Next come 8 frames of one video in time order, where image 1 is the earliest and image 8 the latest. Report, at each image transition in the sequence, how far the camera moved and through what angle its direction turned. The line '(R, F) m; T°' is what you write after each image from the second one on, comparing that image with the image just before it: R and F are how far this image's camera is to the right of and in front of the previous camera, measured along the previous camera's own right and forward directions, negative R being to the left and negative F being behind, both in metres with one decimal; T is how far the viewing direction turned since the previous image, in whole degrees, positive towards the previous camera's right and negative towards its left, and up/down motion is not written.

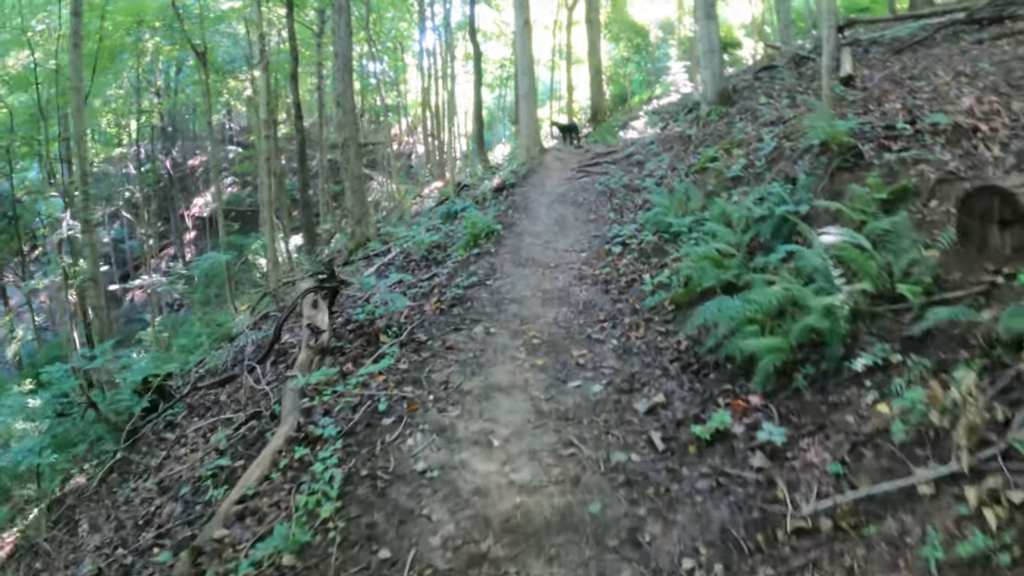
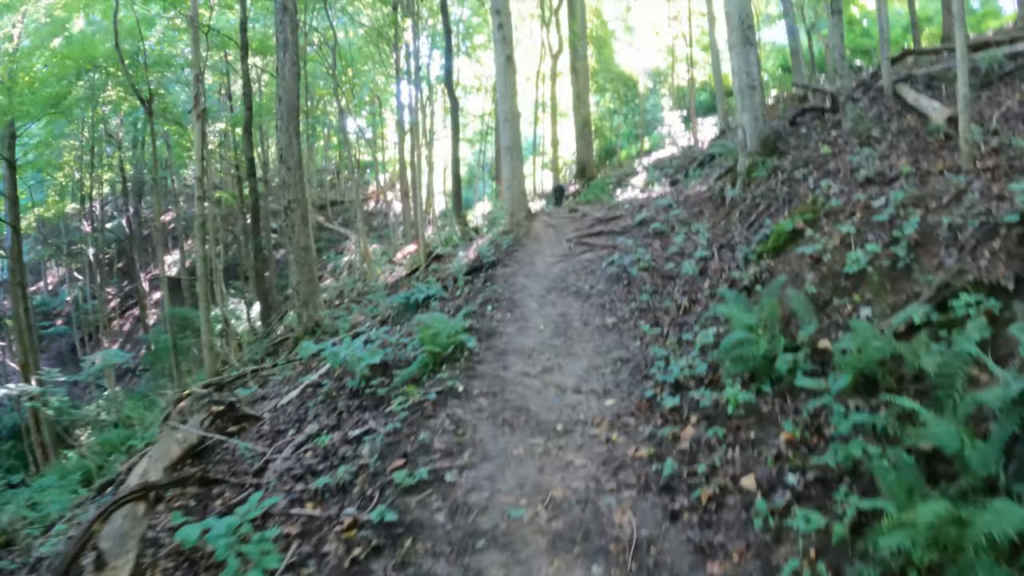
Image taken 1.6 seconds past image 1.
(0.0, +3.1) m; +1°
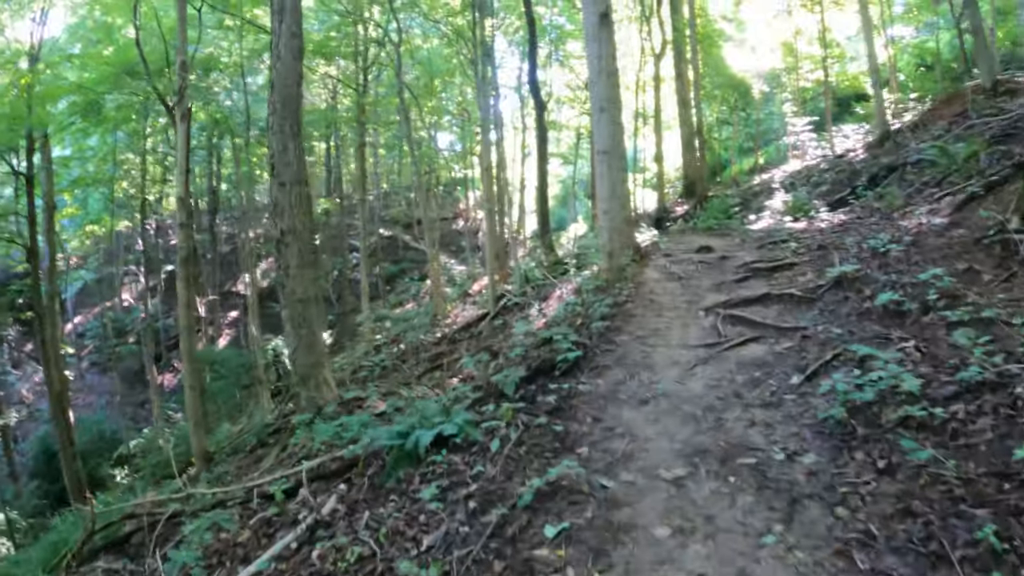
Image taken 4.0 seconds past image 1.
(0.0, +4.3) m; -5°
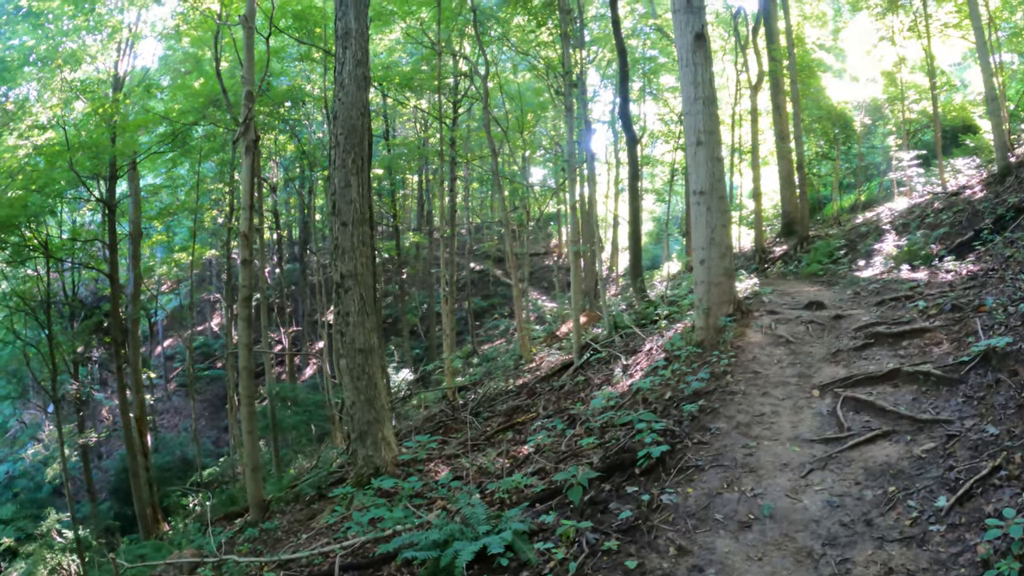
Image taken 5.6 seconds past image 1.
(+0.1, +0.9) m; -4°
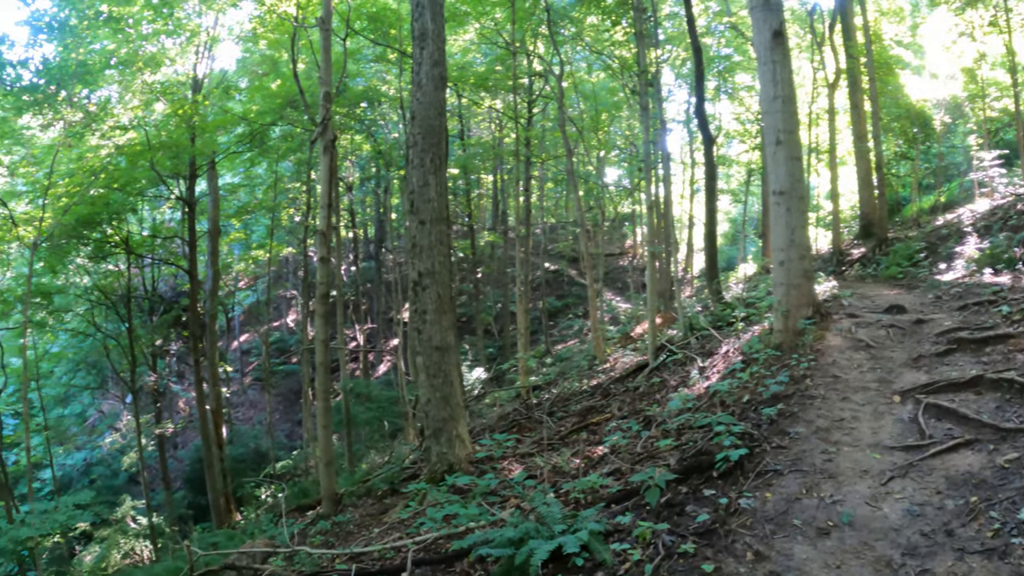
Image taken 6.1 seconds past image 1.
(0.0, 0.0) m; -3°
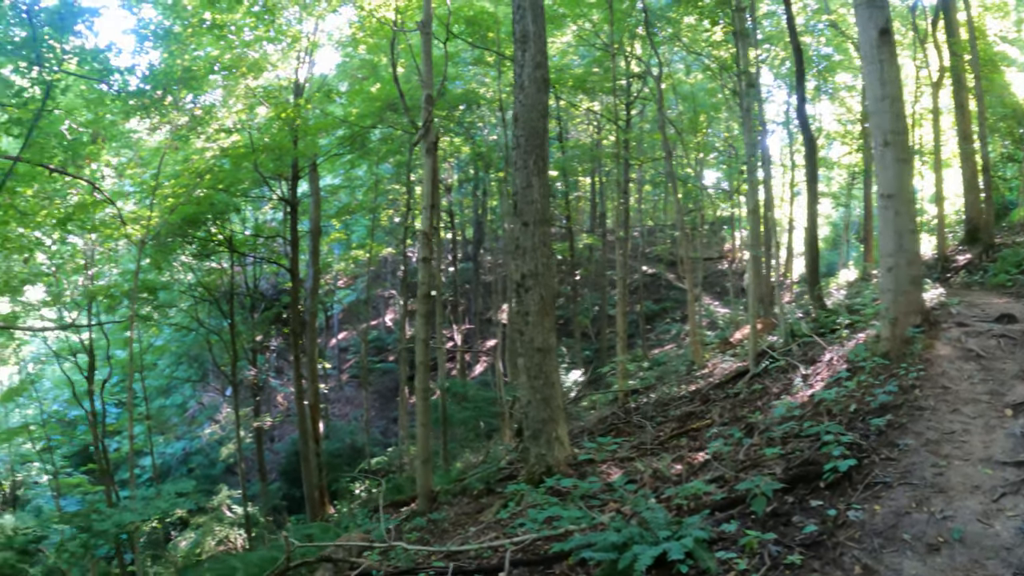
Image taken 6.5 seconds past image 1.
(0.0, -0.1) m; -4°
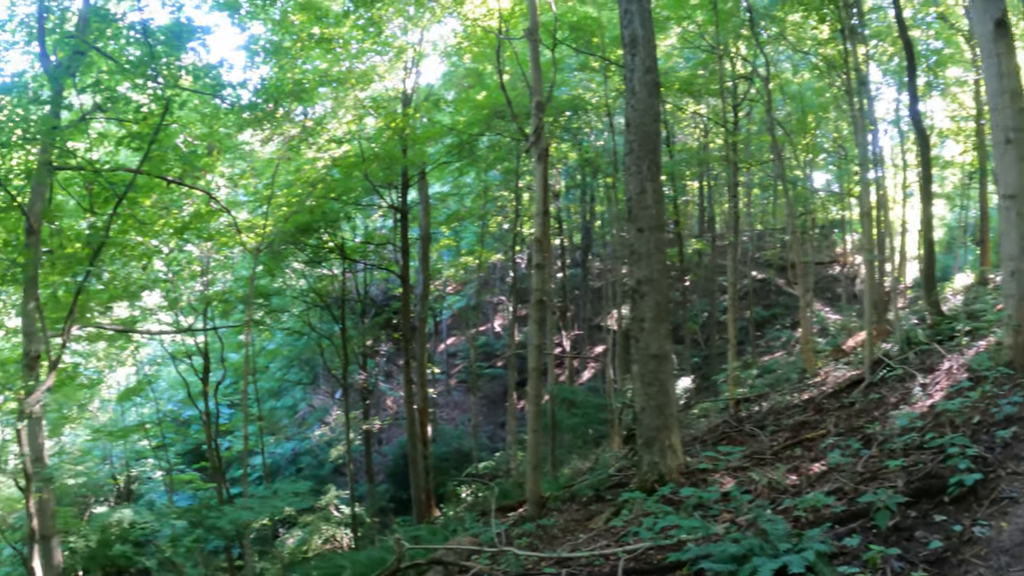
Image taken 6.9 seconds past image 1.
(0.0, -0.1) m; -5°
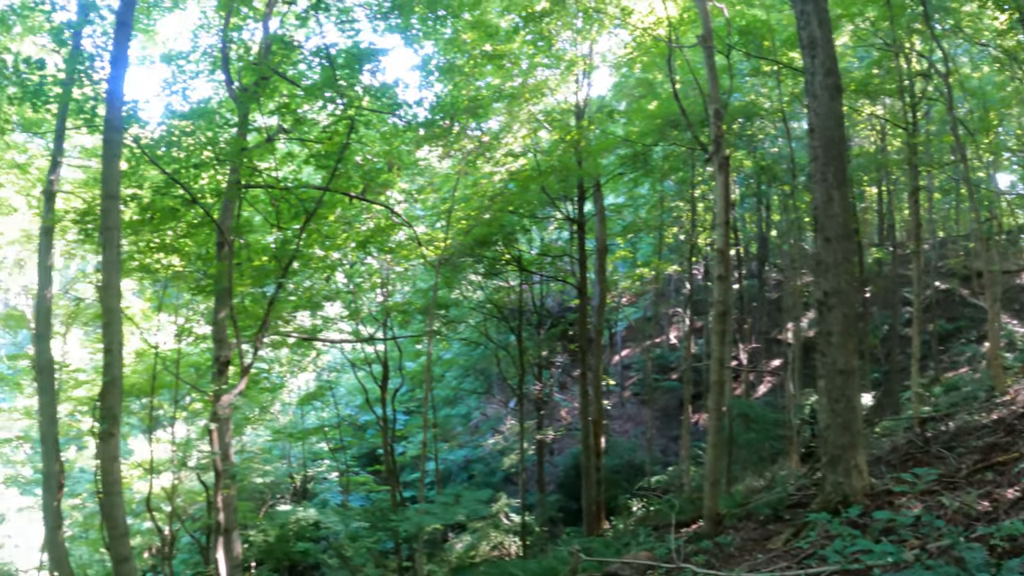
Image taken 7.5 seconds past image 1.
(0.0, -0.1) m; -8°
